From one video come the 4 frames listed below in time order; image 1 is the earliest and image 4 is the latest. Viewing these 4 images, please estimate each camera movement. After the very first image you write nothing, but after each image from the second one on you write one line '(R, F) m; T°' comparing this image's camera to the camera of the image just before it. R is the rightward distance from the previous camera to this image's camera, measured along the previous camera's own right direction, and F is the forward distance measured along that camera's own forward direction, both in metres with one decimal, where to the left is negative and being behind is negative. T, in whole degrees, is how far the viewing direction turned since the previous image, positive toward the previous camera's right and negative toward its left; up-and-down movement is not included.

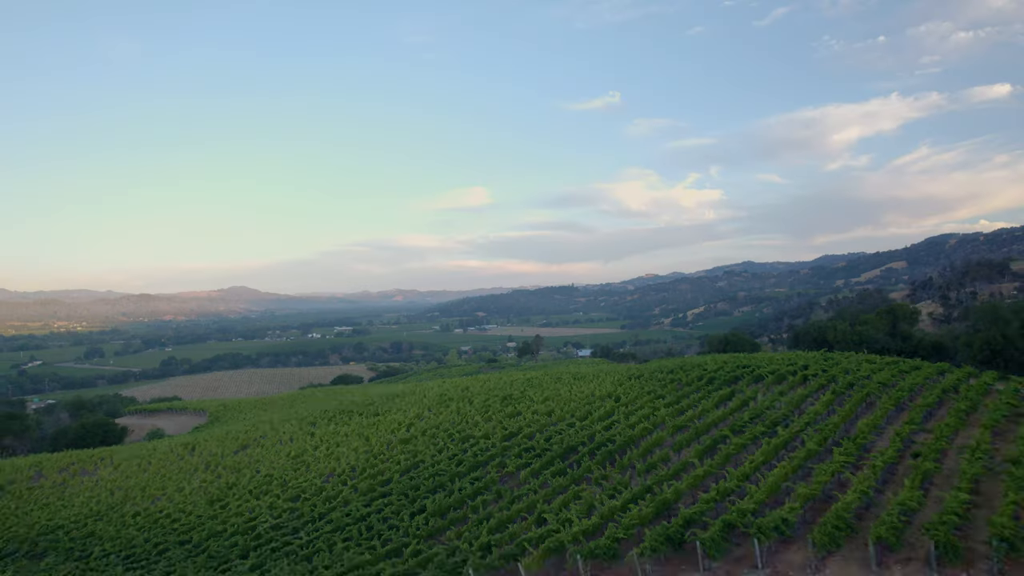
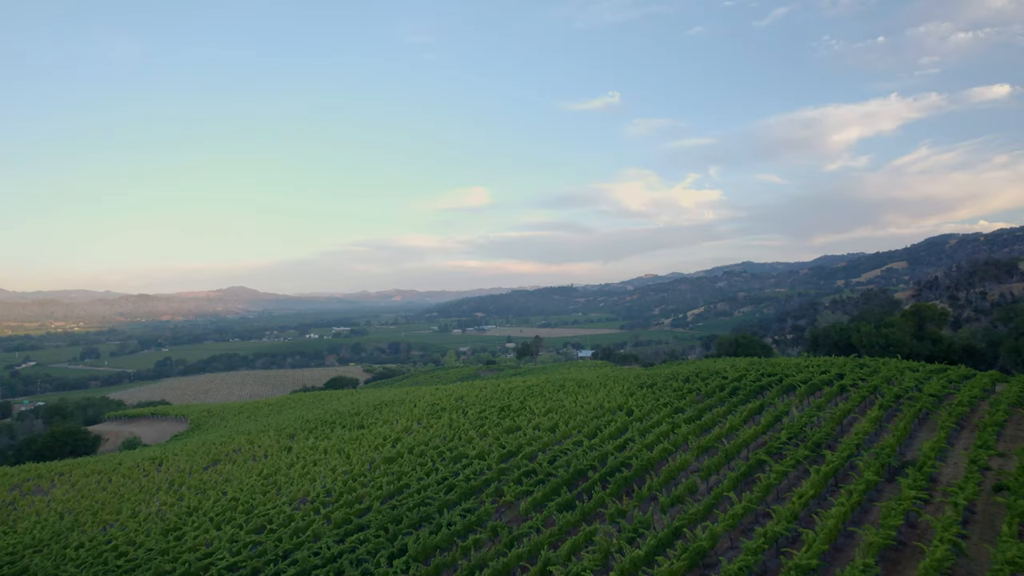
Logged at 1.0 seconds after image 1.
(0.0, +2.2) m; 0°
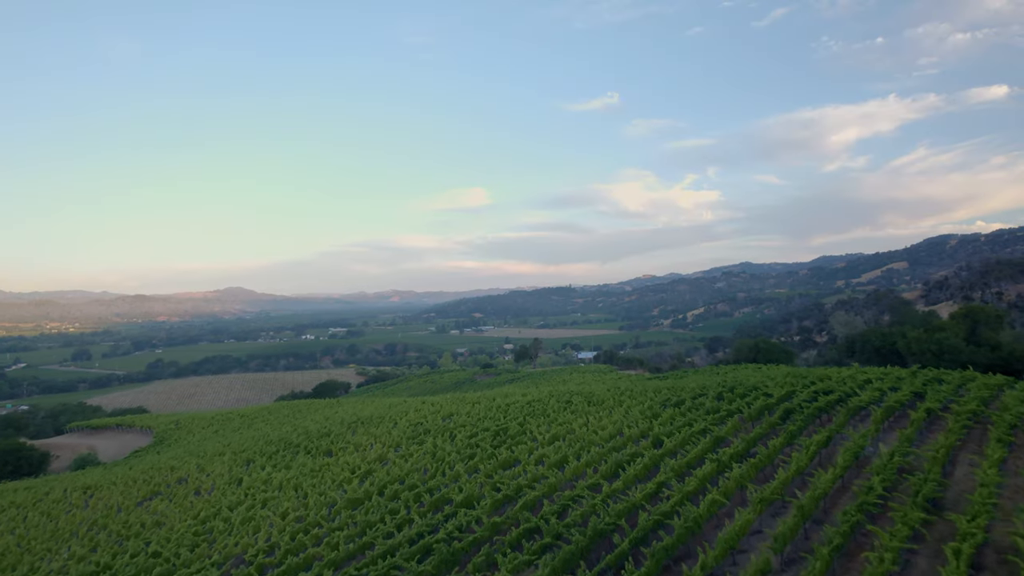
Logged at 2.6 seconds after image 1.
(0.0, +3.5) m; 0°
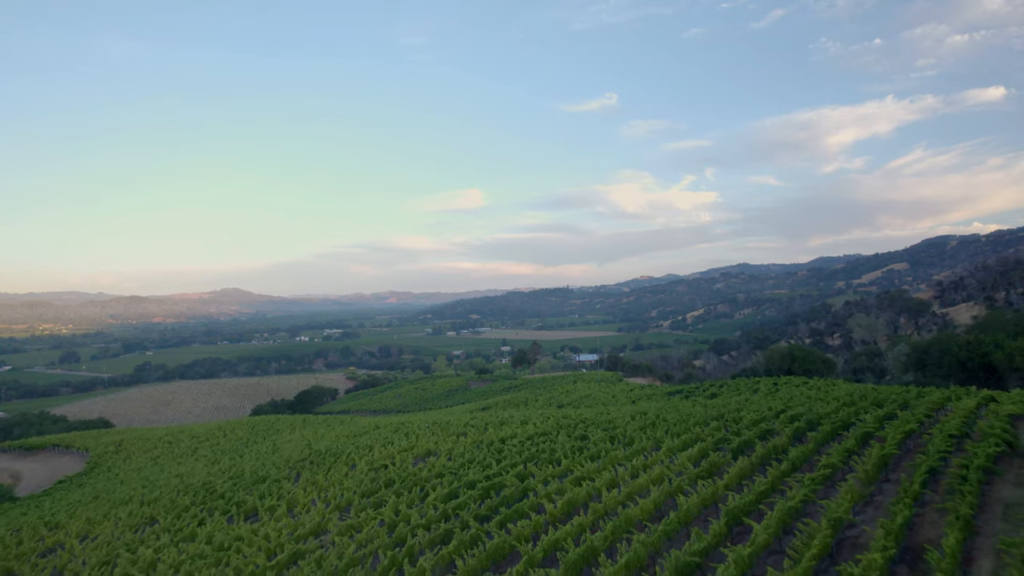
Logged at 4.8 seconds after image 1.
(0.0, +5.1) m; 0°
